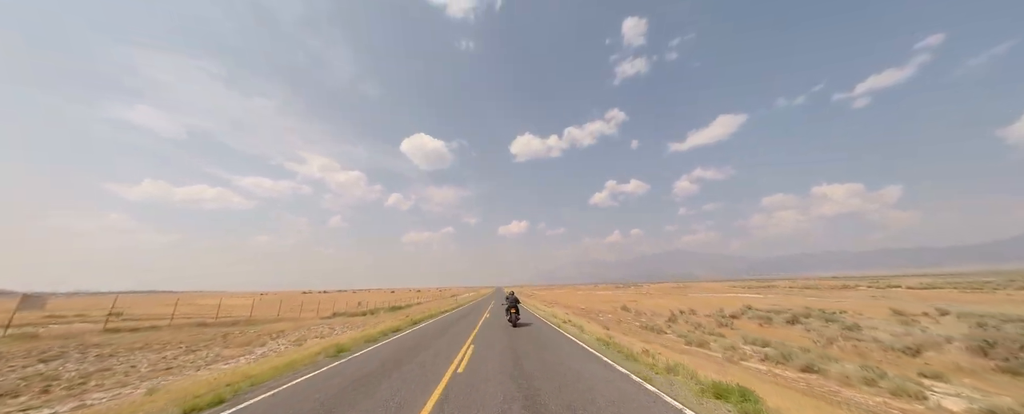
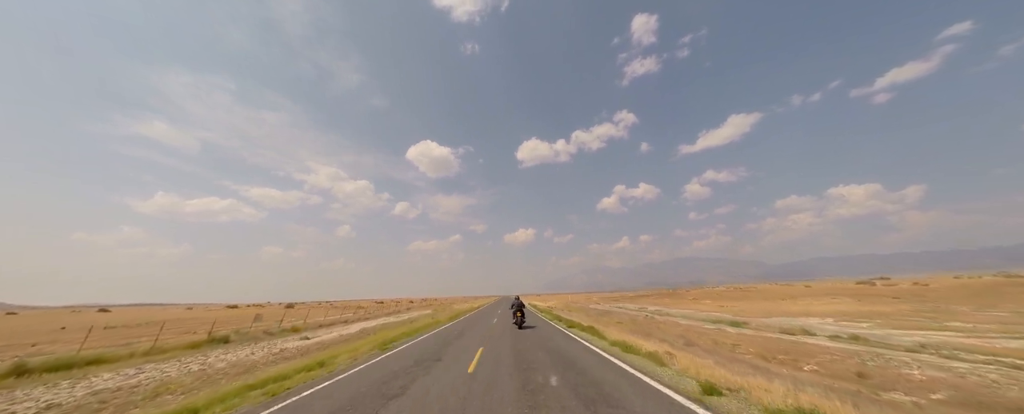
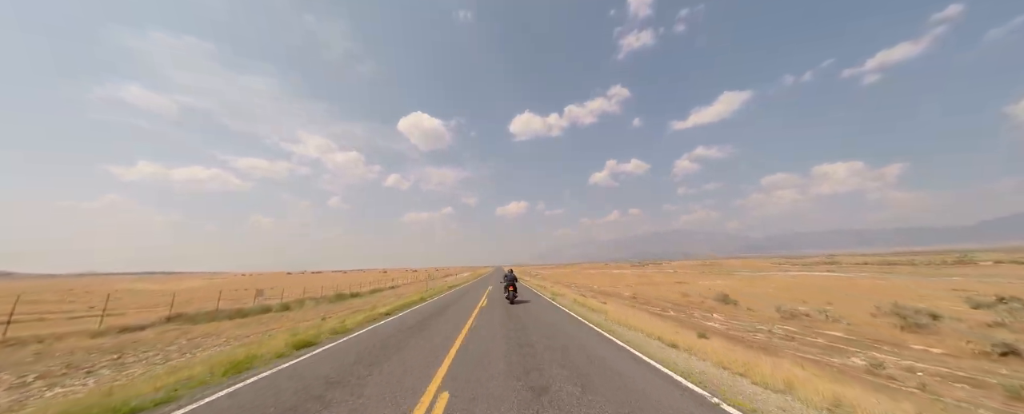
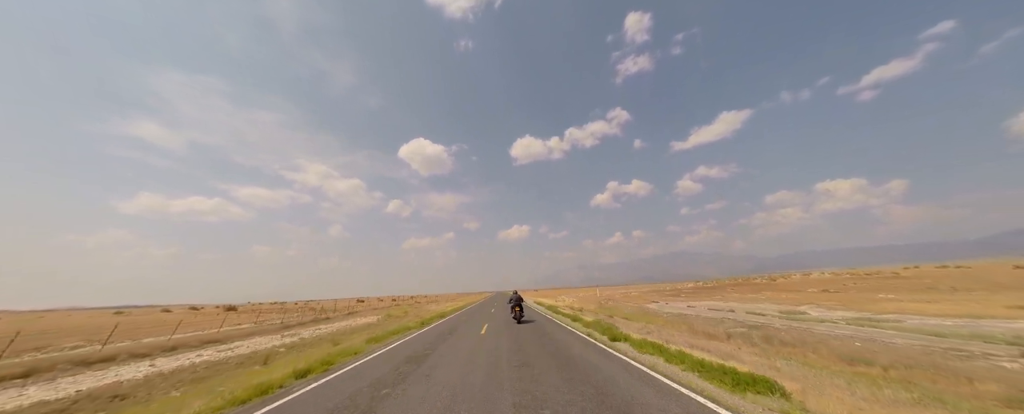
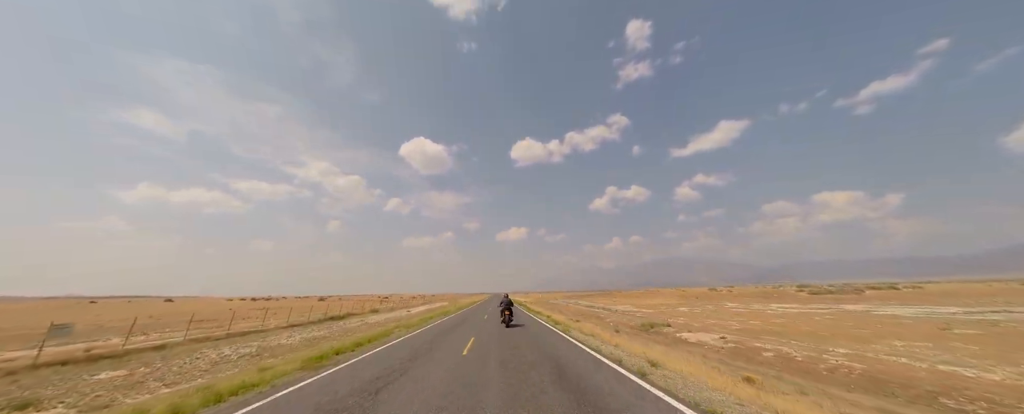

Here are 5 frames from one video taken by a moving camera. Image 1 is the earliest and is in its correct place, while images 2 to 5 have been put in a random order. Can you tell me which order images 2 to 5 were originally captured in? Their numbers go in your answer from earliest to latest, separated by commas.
3, 5, 2, 4
